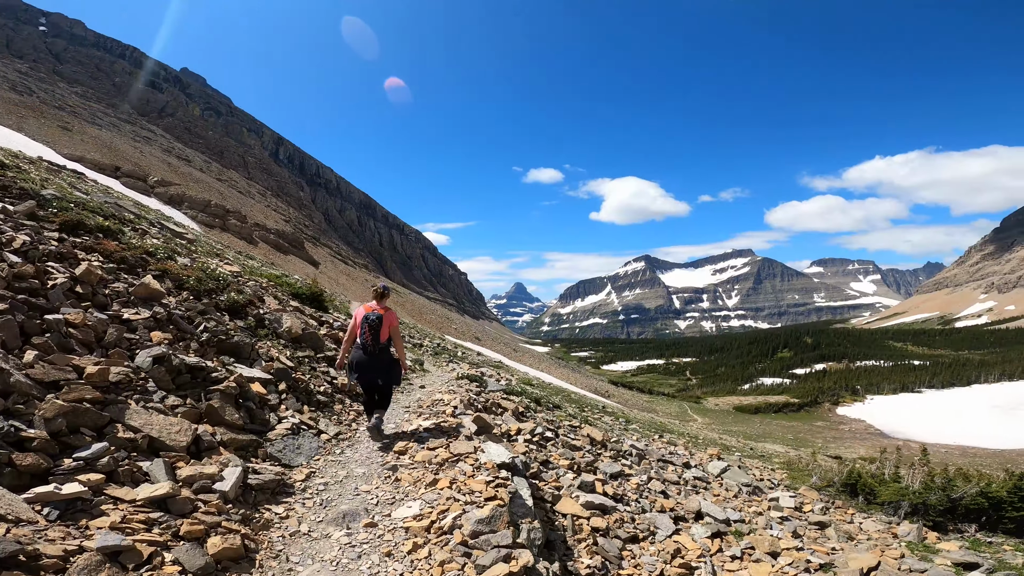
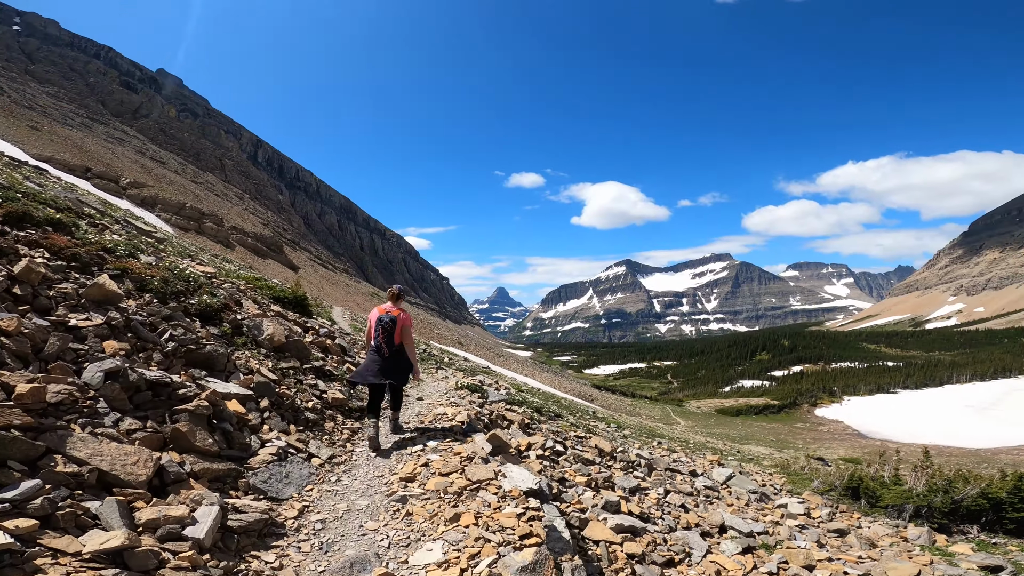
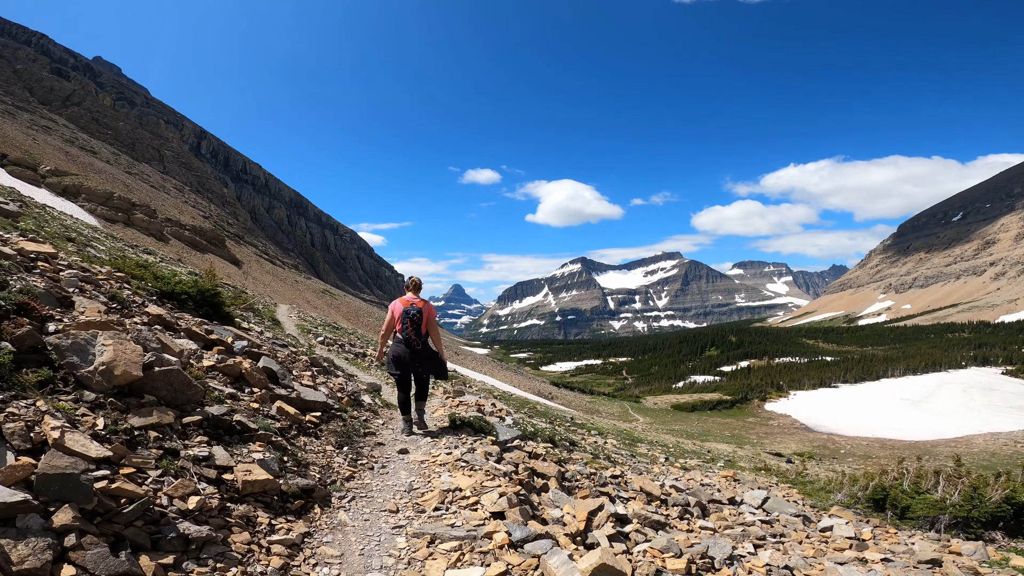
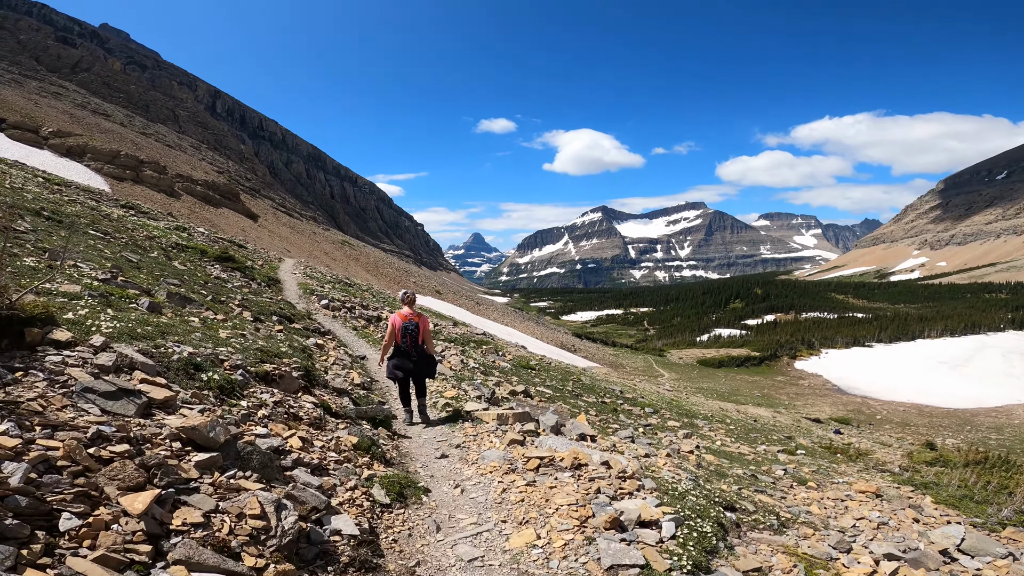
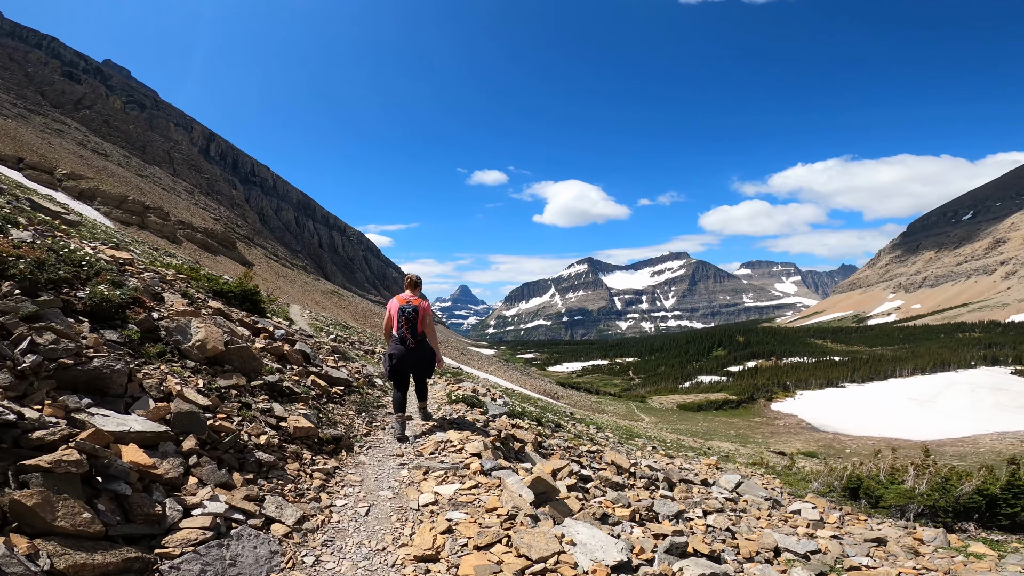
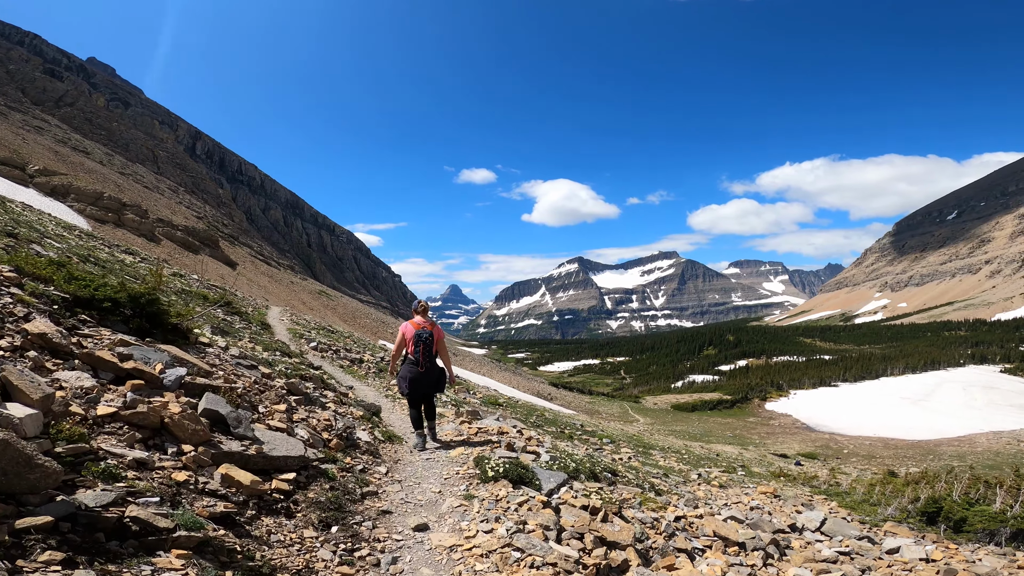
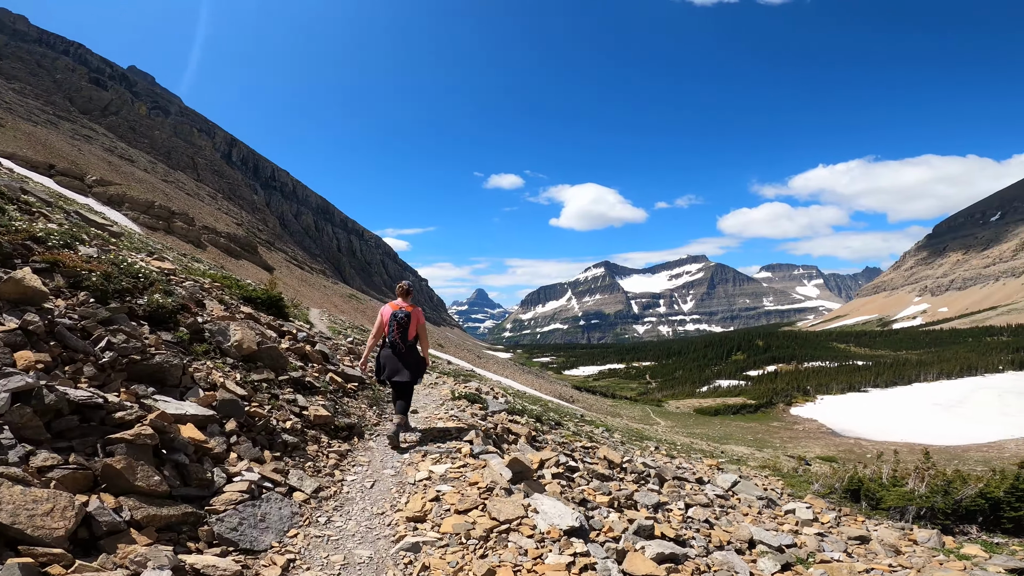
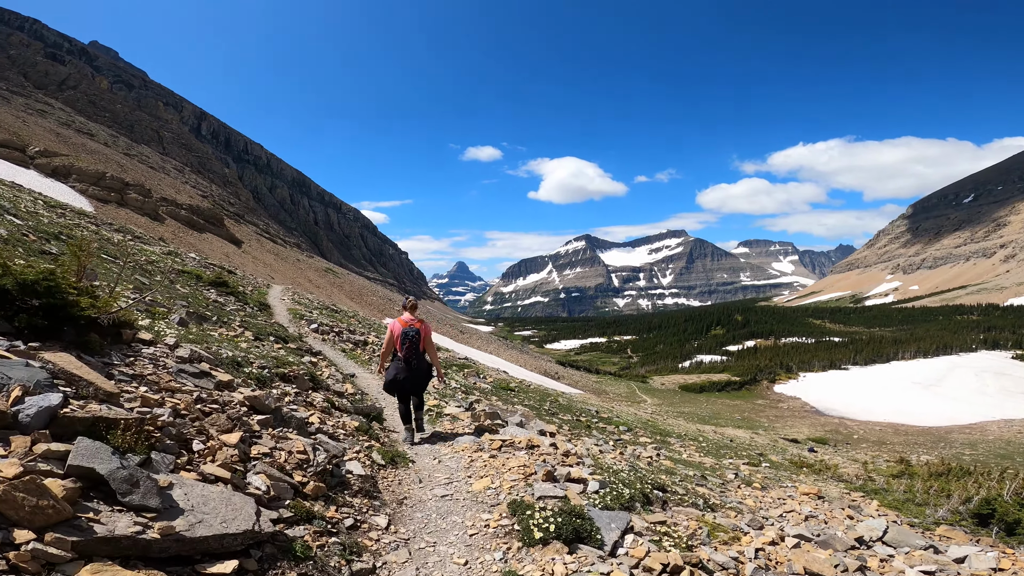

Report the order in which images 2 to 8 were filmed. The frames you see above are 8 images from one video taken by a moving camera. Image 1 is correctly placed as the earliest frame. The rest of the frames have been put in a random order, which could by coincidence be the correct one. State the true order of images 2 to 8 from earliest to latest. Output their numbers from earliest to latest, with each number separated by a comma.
2, 7, 5, 3, 6, 8, 4
